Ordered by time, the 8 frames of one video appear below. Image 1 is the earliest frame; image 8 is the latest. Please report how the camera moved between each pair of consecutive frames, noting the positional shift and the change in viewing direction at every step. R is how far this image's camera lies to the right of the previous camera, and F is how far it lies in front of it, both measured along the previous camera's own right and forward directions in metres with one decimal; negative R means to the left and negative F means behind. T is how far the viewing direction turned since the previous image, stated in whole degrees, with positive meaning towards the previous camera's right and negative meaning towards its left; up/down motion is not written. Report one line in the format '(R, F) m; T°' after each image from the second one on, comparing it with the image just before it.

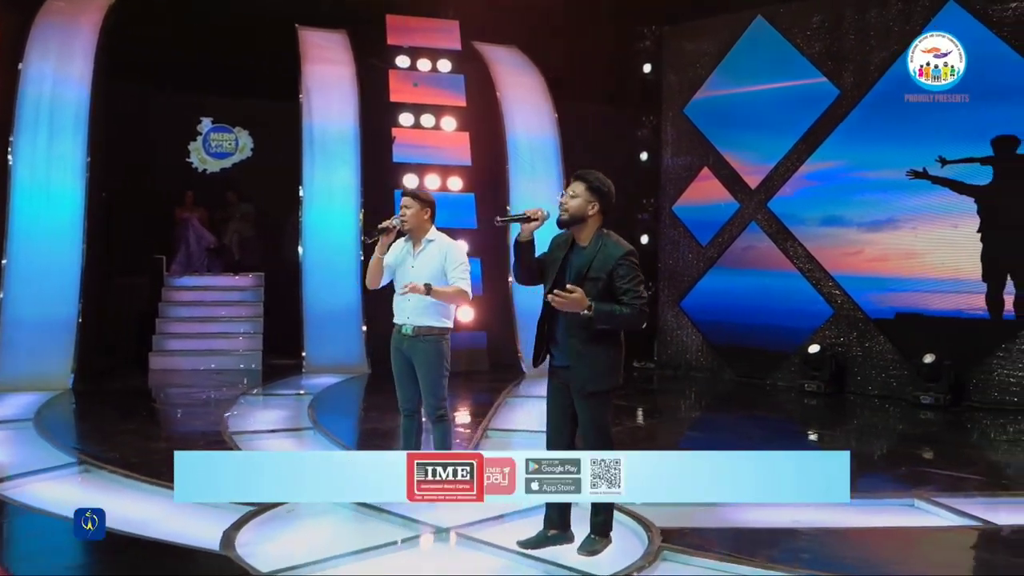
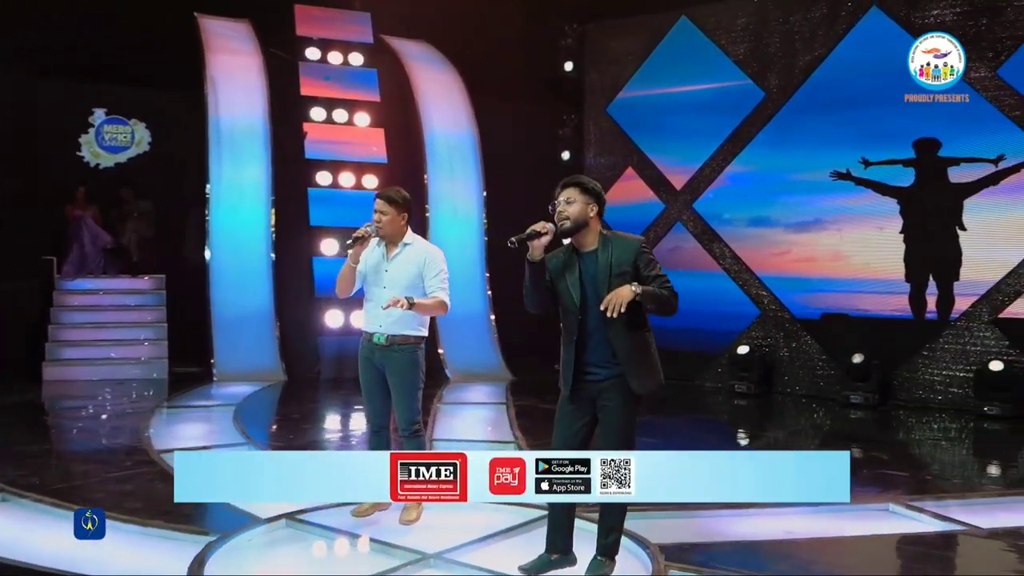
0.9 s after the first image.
(-0.3, +0.2) m; +7°
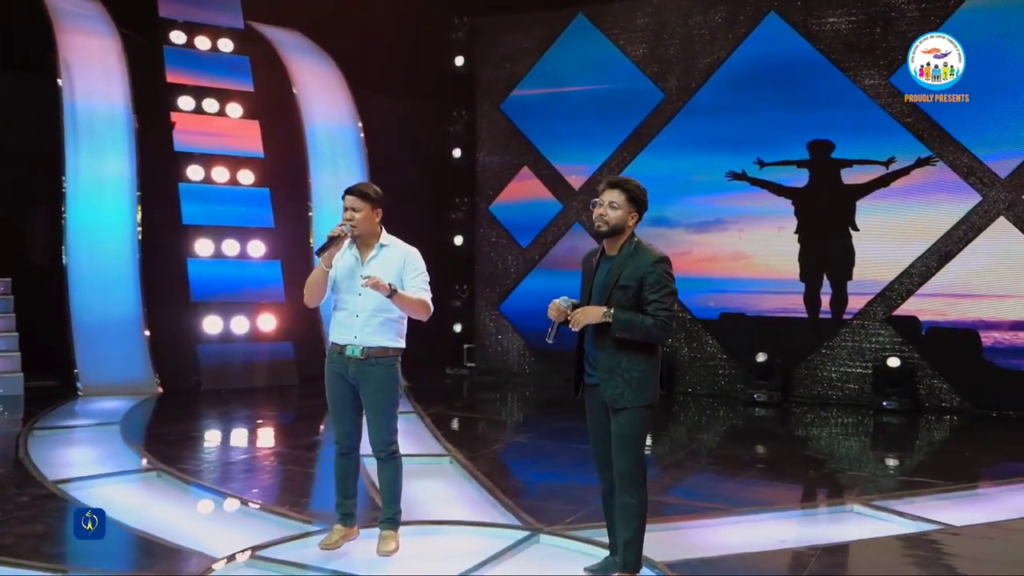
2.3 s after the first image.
(-0.5, +0.3) m; +10°
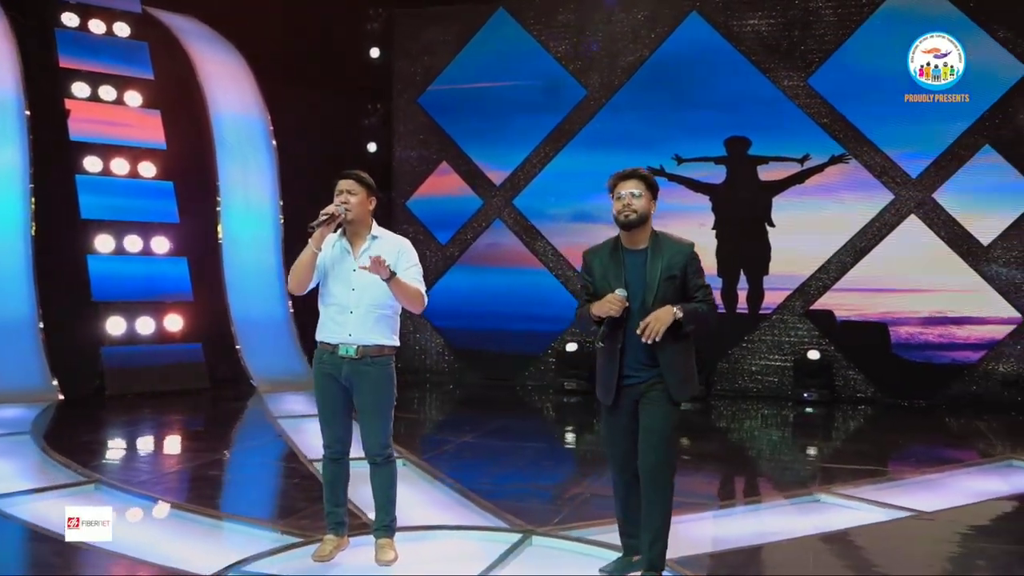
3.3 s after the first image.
(-0.4, +0.1) m; +8°
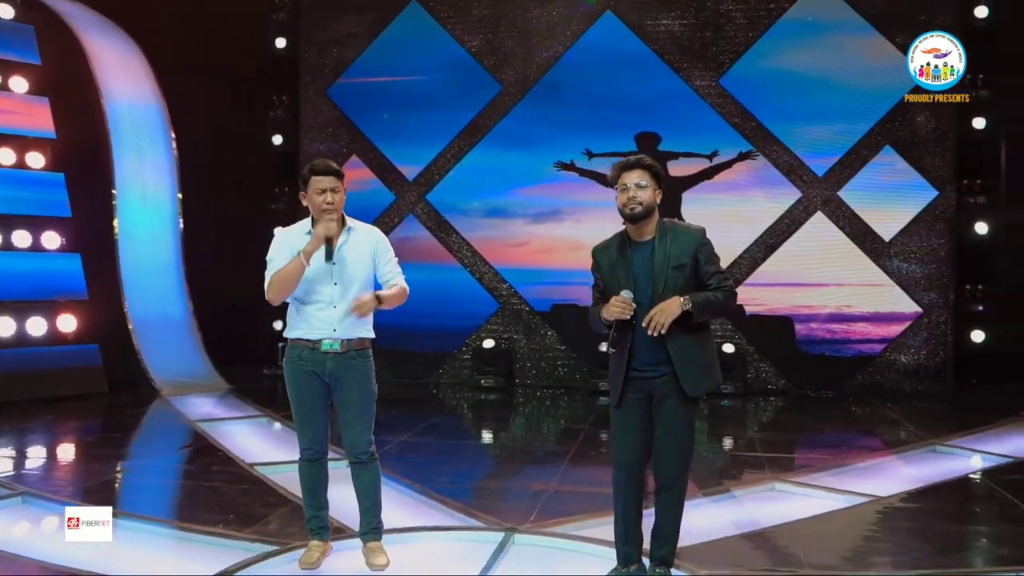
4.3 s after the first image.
(-0.4, +0.1) m; +8°
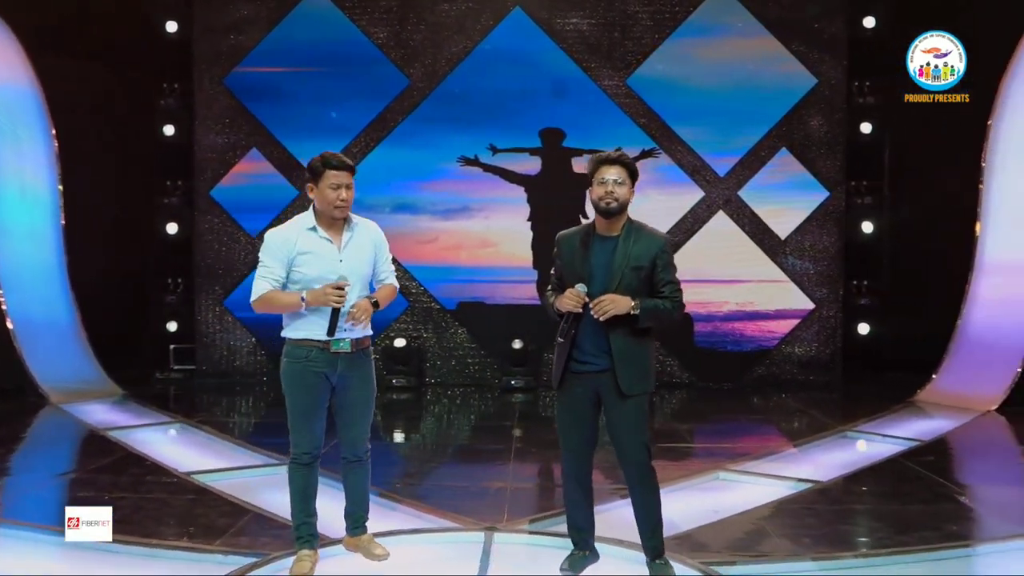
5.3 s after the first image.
(-0.4, +0.1) m; +9°
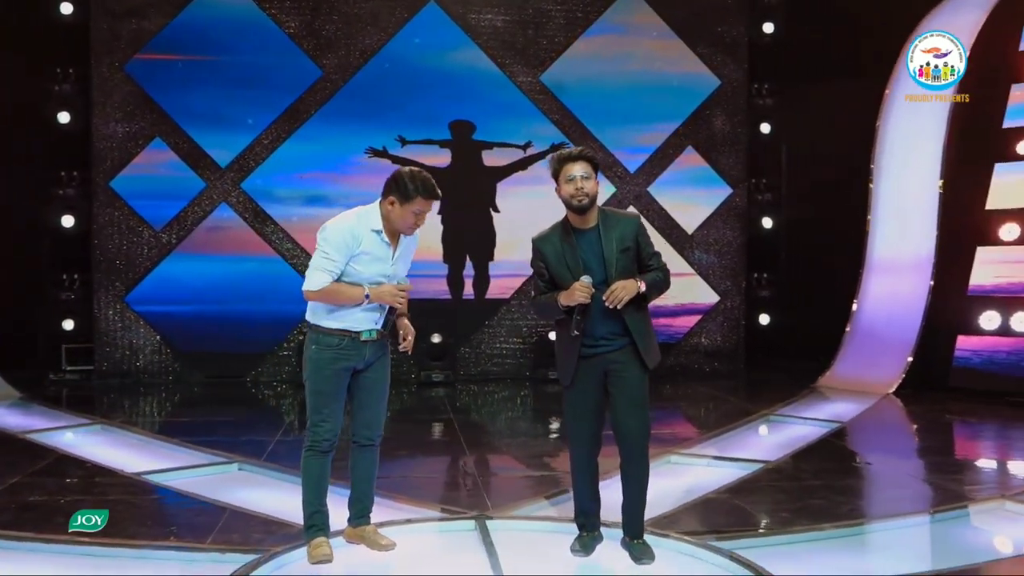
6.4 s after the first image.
(-0.5, 0.0) m; +9°
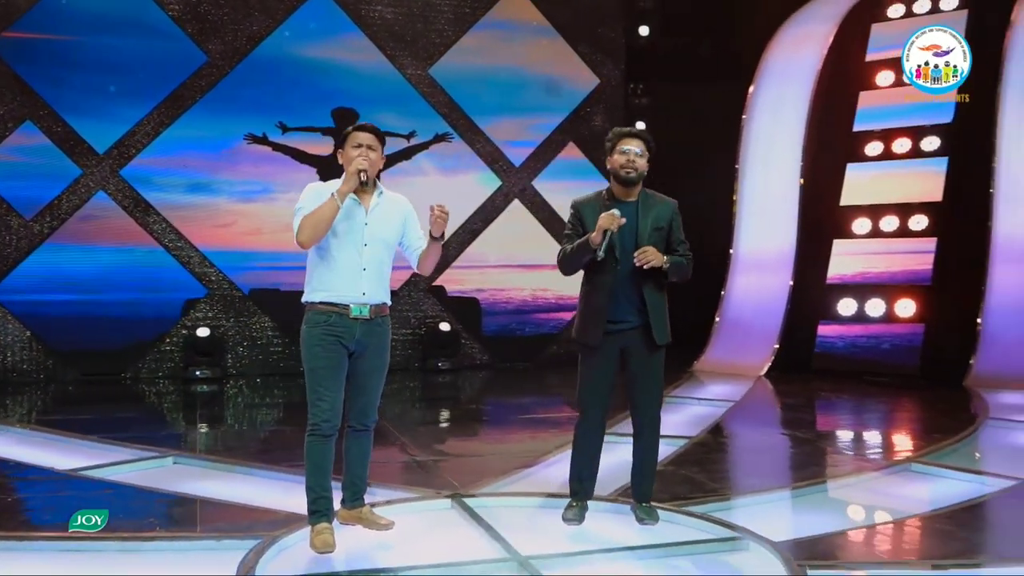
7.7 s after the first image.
(-0.5, 0.0) m; +11°
